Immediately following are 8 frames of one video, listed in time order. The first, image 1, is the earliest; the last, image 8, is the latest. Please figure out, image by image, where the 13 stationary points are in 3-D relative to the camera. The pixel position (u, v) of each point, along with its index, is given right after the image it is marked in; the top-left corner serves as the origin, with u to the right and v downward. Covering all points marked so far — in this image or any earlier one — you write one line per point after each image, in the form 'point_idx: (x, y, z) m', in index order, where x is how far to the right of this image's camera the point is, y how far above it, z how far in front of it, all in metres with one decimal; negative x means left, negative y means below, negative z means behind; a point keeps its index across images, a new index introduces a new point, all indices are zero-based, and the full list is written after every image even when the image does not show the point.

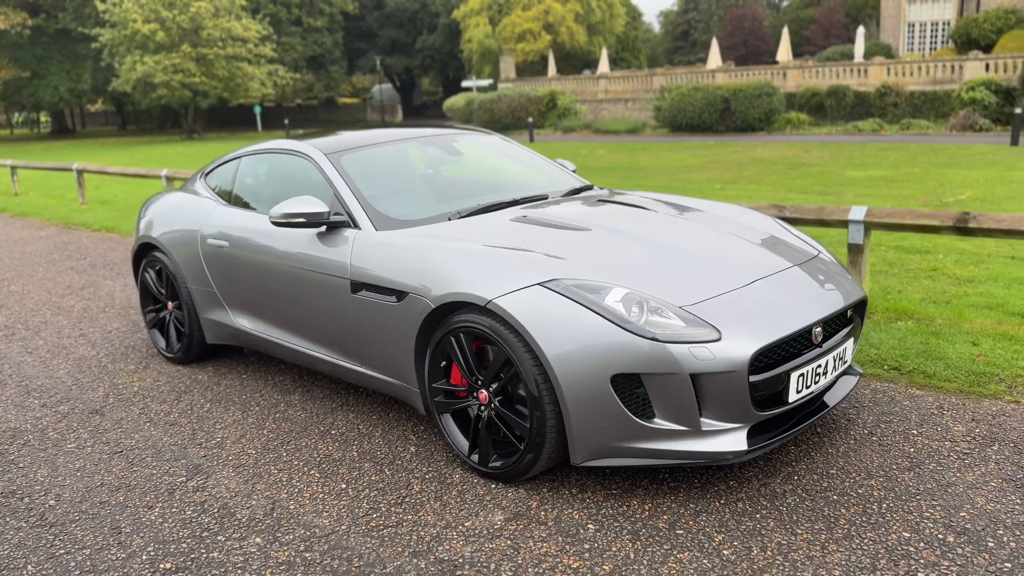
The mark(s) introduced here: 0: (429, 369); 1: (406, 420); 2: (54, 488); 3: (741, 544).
0: (-0.3, -0.3, +3.2) m
1: (-0.4, -0.6, +3.7) m
2: (-1.7, -0.8, +3.3) m
3: (+0.7, -0.8, +2.6) m
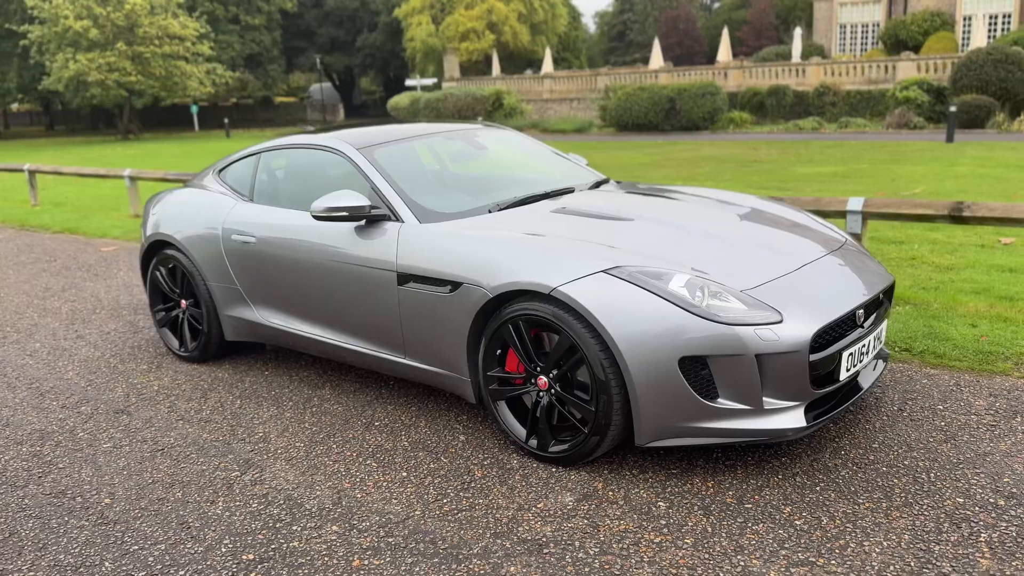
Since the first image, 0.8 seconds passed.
0: (-0.1, -0.3, +3.3) m
1: (-0.3, -0.5, +3.7) m
2: (-1.5, -0.7, +3.2) m
3: (+0.9, -0.7, +2.7) m
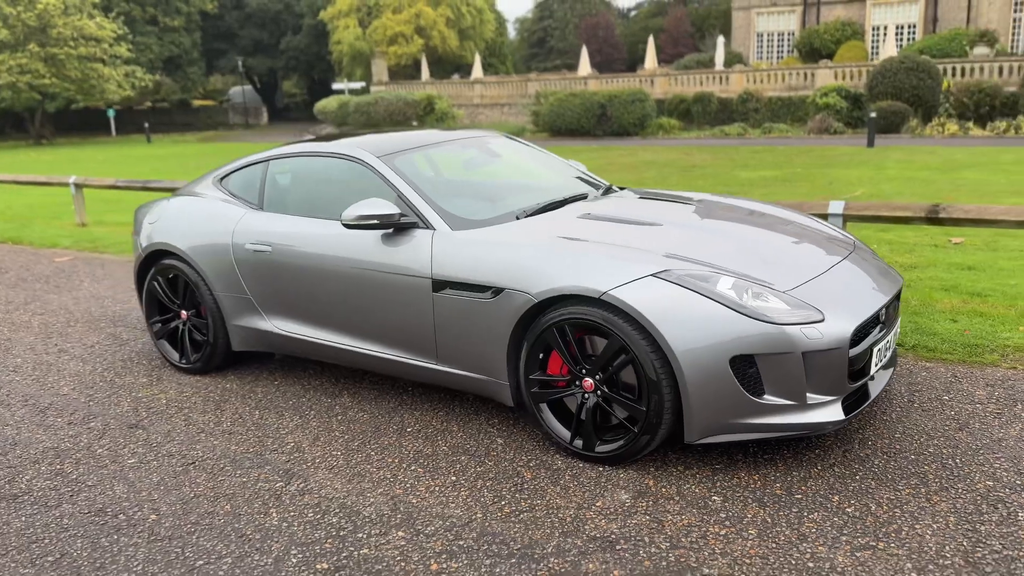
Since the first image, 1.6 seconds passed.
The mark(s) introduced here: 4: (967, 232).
0: (+0.1, -0.3, +3.3) m
1: (-0.1, -0.6, +3.7) m
2: (-1.3, -0.8, +3.1) m
3: (+1.2, -0.7, +2.9) m
4: (+3.9, +0.5, +7.3) m
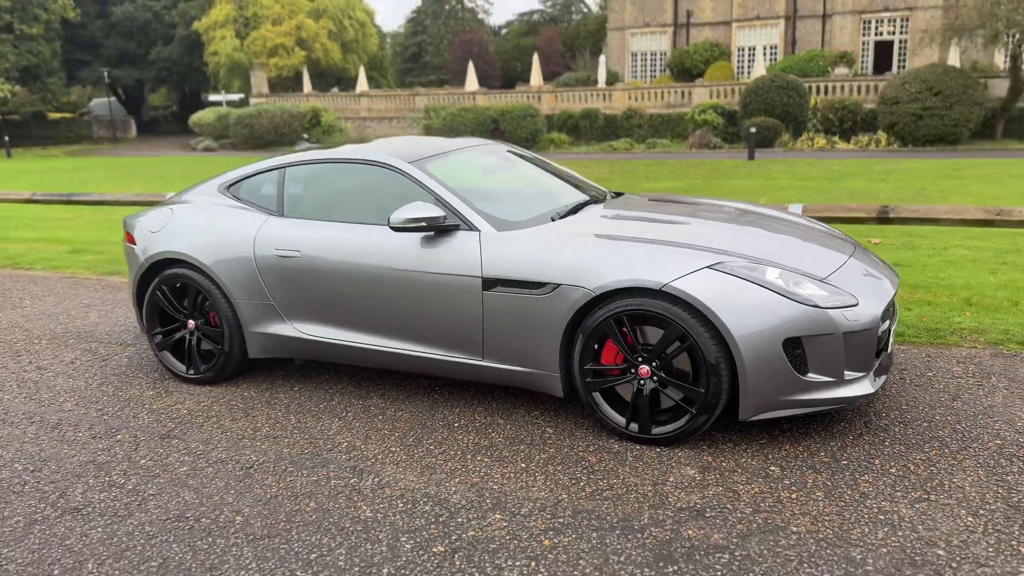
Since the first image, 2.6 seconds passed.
0: (+0.3, -0.3, +3.5) m
1: (0.0, -0.6, +3.9) m
2: (-1.1, -0.8, +3.1) m
3: (+1.5, -0.7, +3.2) m
4: (+3.4, +0.5, +8.0) m
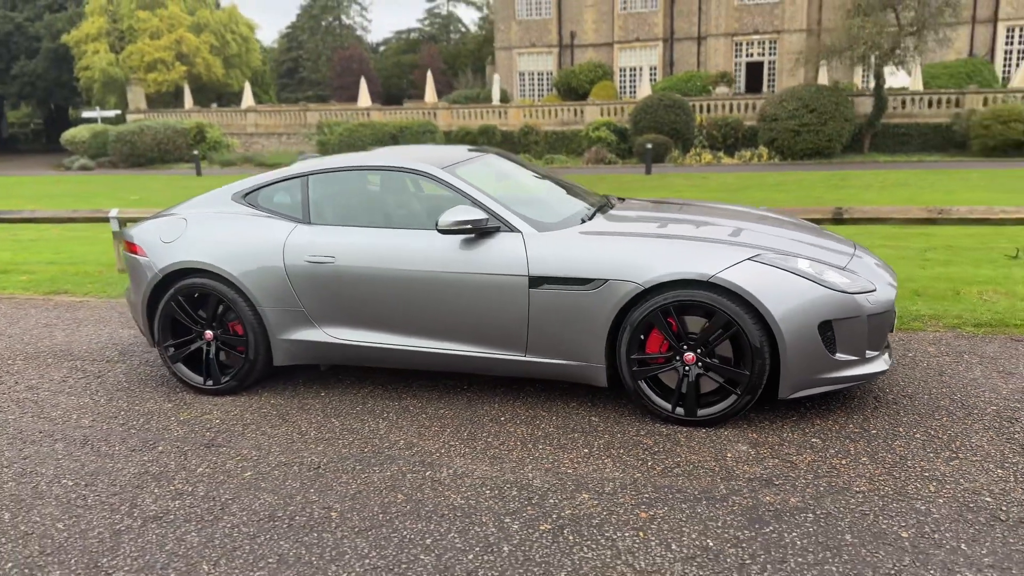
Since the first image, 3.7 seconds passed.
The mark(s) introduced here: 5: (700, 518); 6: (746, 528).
0: (+0.5, -0.2, +3.8) m
1: (+0.2, -0.5, +4.1) m
2: (-0.8, -0.8, +3.2) m
3: (+1.7, -0.6, +3.6) m
4: (+3.0, +0.5, +8.6) m
5: (+0.6, -0.8, +2.9) m
6: (+0.8, -0.8, +2.9) m
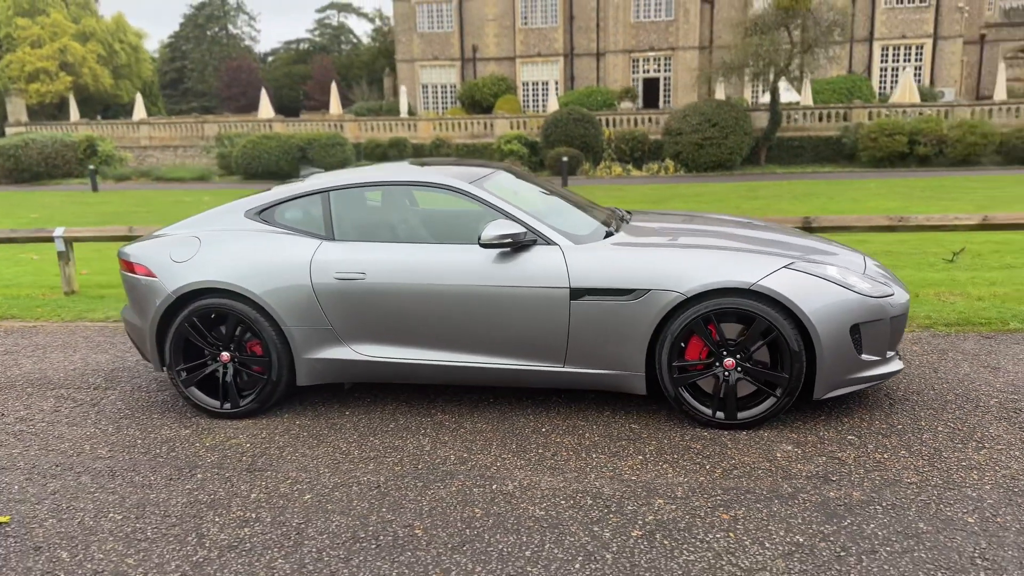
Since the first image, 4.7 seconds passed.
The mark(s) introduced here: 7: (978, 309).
0: (+0.7, -0.3, +3.9) m
1: (+0.4, -0.6, +4.2) m
2: (-0.5, -0.9, +3.1) m
3: (+1.9, -0.6, +3.9) m
4: (+2.6, +0.4, +9.0) m
5: (+1.0, -0.8, +3.1) m
6: (+1.1, -0.8, +3.0) m
7: (+3.2, -0.1, +5.8) m
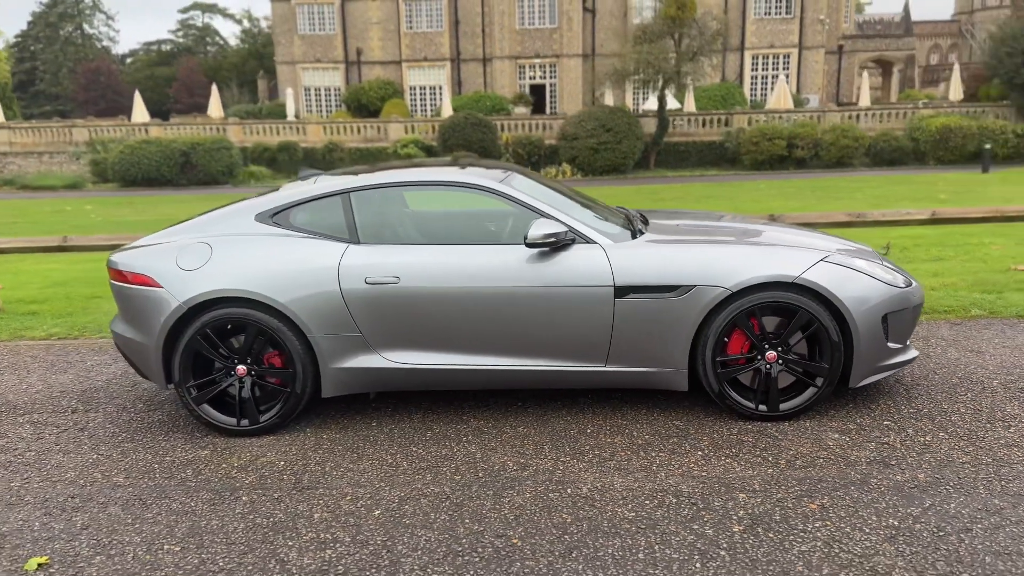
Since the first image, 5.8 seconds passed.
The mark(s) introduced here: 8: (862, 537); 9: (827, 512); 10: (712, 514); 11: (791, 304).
0: (+0.9, -0.3, +3.9) m
1: (+0.6, -0.6, +4.2) m
2: (-0.1, -0.9, +3.0) m
3: (+2.1, -0.6, +4.1) m
4: (+2.0, +0.5, +9.3) m
5: (+1.3, -0.8, +3.2) m
6: (+1.4, -0.8, +3.1) m
7: (+3.1, -0.1, +6.2) m
8: (+1.2, -0.8, +2.9) m
9: (+1.1, -0.8, +3.1) m
10: (+0.7, -0.8, +3.1) m
11: (+1.2, -0.1, +3.9) m
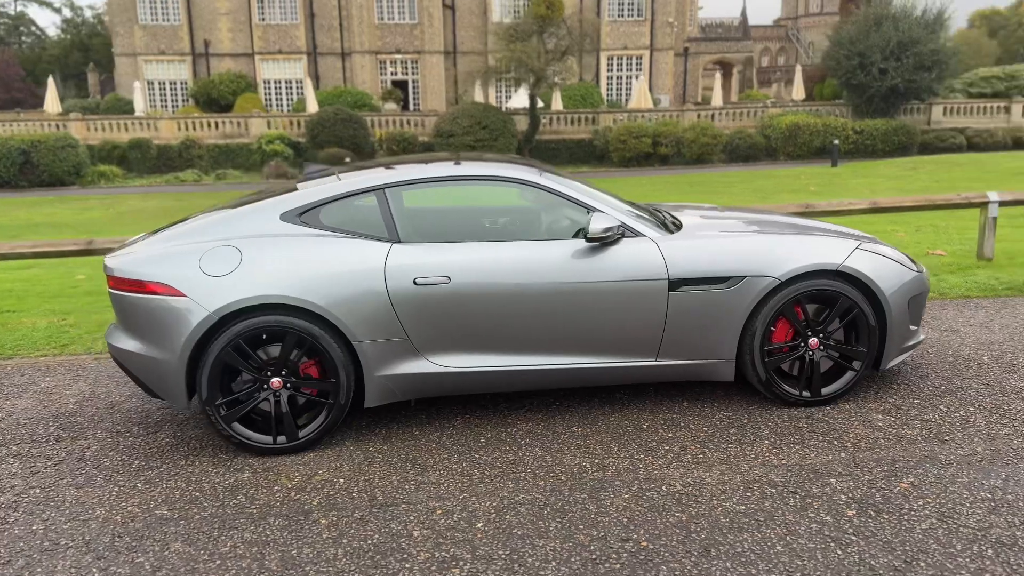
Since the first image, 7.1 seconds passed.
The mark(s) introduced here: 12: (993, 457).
0: (+1.1, -0.2, +4.0) m
1: (+0.8, -0.6, +4.1) m
2: (+0.3, -0.9, +2.9) m
3: (+2.3, -0.5, +4.4) m
4: (+1.2, +0.6, +9.4) m
5: (+1.7, -0.7, +3.3) m
6: (+1.8, -0.7, +3.3) m
7: (+2.9, 0.0, +6.6) m
8: (+1.6, -0.8, +3.0) m
9: (+1.5, -0.8, +3.2) m
10: (+1.1, -0.8, +3.1) m
11: (+1.4, 0.0, +4.0) m
12: (+2.0, -0.7, +3.5) m
